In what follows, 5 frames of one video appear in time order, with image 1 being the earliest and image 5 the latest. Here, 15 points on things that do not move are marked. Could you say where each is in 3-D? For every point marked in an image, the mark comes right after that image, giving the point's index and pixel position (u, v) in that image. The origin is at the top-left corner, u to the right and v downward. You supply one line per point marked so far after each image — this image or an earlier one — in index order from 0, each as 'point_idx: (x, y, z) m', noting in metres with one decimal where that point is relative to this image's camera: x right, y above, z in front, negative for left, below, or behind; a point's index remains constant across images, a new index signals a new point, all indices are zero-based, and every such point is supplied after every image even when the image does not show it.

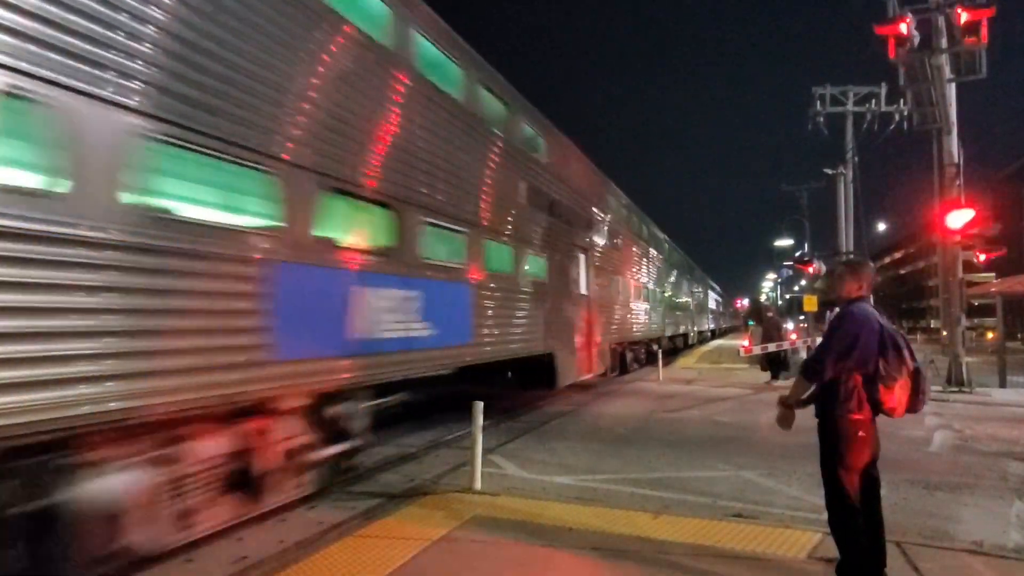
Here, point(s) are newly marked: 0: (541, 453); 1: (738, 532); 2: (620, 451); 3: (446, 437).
0: (+0.3, -1.8, +10.1) m
1: (+1.7, -1.9, +7.4) m
2: (+1.2, -1.7, +10.1) m
3: (-0.8, -1.8, +11.2) m
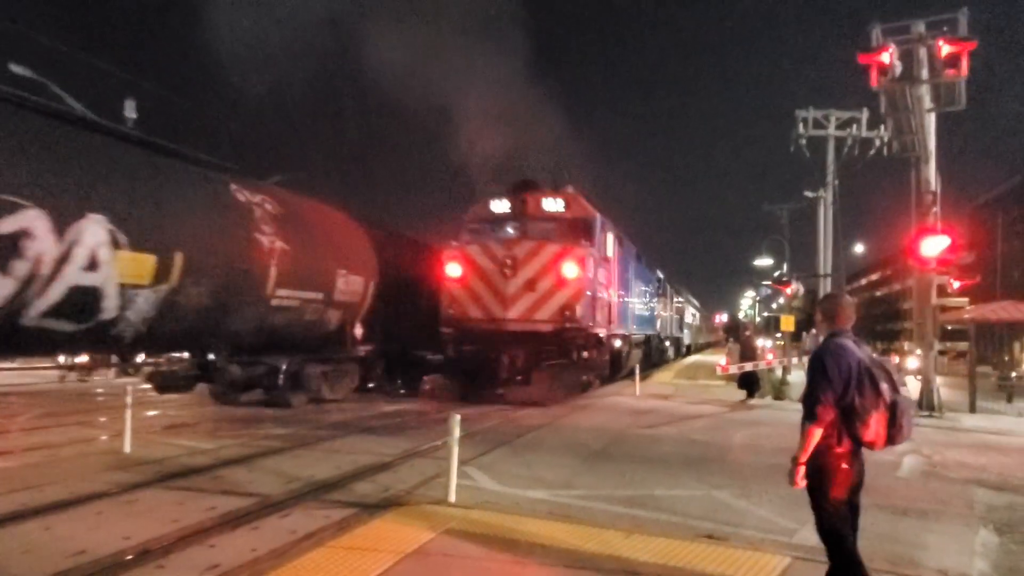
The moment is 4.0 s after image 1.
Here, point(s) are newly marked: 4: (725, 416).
0: (0.0, -1.9, +10.2) m
1: (+1.5, -2.1, +7.5) m
2: (+0.9, -1.9, +10.2) m
3: (-1.1, -1.9, +11.2) m
4: (+2.9, -1.7, +12.8) m
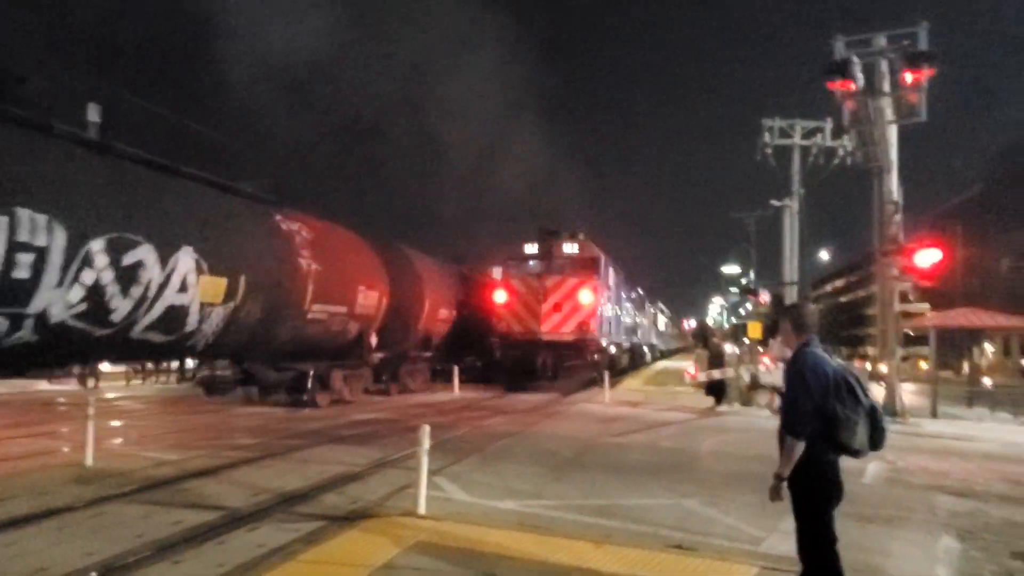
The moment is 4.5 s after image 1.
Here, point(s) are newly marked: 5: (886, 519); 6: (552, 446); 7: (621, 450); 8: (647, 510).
0: (-0.3, -2.0, +10.2) m
1: (+1.3, -2.2, +7.5) m
2: (+0.6, -2.0, +10.3) m
3: (-1.4, -2.0, +11.2) m
4: (+2.4, -1.8, +12.9) m
5: (+3.5, -2.1, +8.9) m
6: (+0.4, -1.9, +11.4) m
7: (+1.3, -1.9, +11.2) m
8: (+1.3, -2.1, +9.1) m
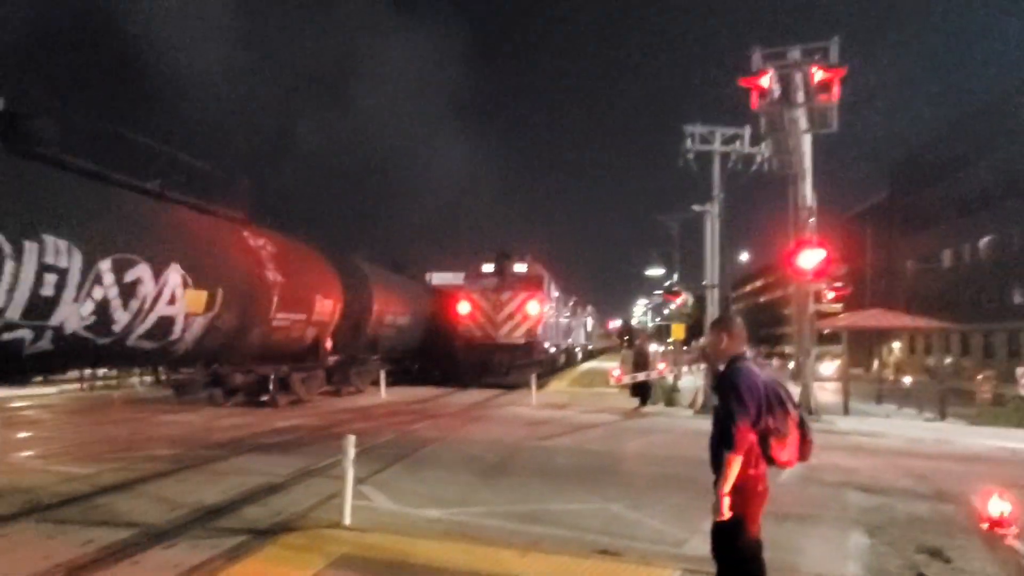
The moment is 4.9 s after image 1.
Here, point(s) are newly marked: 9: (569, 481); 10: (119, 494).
0: (-1.0, -2.1, +10.3) m
1: (+0.7, -2.3, +7.7) m
2: (-0.2, -2.1, +10.4) m
3: (-2.3, -2.1, +11.2) m
4: (+1.5, -1.9, +13.2) m
5: (+2.8, -2.2, +9.2) m
6: (-0.4, -2.0, +11.5) m
7: (+0.4, -2.0, +11.4) m
8: (+0.6, -2.2, +9.3) m
9: (+0.6, -2.1, +10.4) m
10: (-4.0, -2.2, +10.1) m
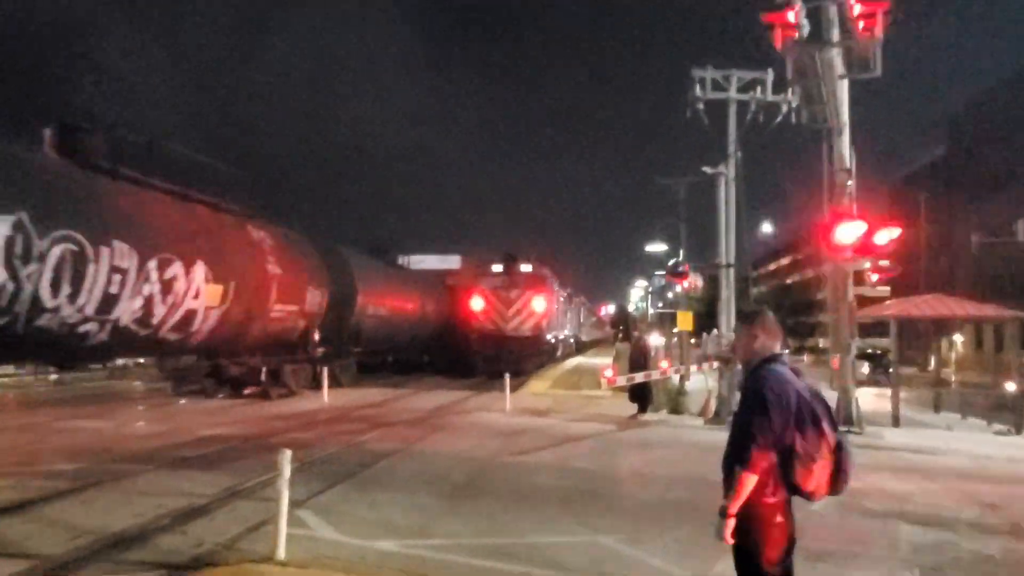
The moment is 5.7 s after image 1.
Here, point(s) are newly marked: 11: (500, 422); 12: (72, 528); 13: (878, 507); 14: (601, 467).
0: (-1.4, -1.9, +8.3) m
1: (+0.3, -2.2, +5.7) m
2: (-0.5, -1.9, +8.4) m
3: (-2.5, -1.9, +9.3) m
4: (+1.2, -1.6, +11.1) m
5: (+2.4, -2.0, +7.1) m
6: (-0.7, -1.8, +9.5) m
7: (+0.1, -1.8, +9.4) m
8: (+0.2, -2.0, +7.2) m
9: (+0.3, -1.9, +8.3) m
10: (-4.4, -2.0, +8.2) m
11: (-0.1, -1.6, +12.1) m
12: (-3.7, -2.0, +8.0) m
13: (+3.3, -1.9, +8.4) m
14: (+0.9, -1.8, +9.6) m
